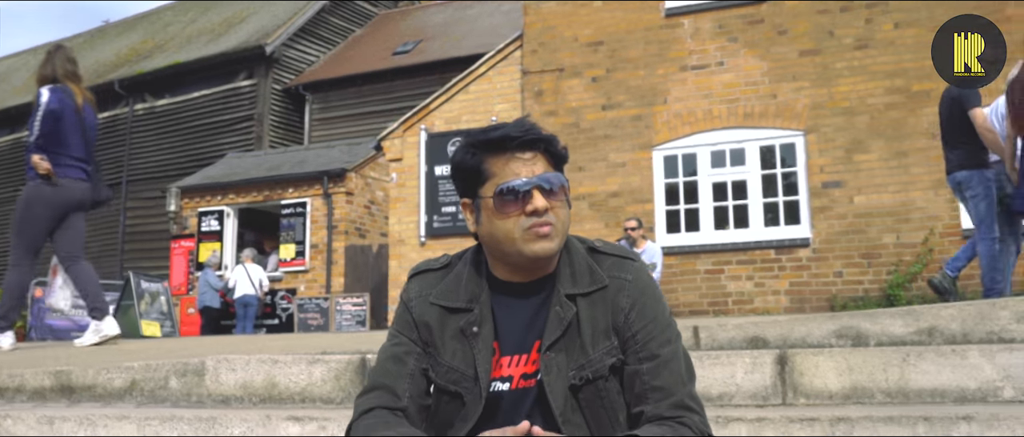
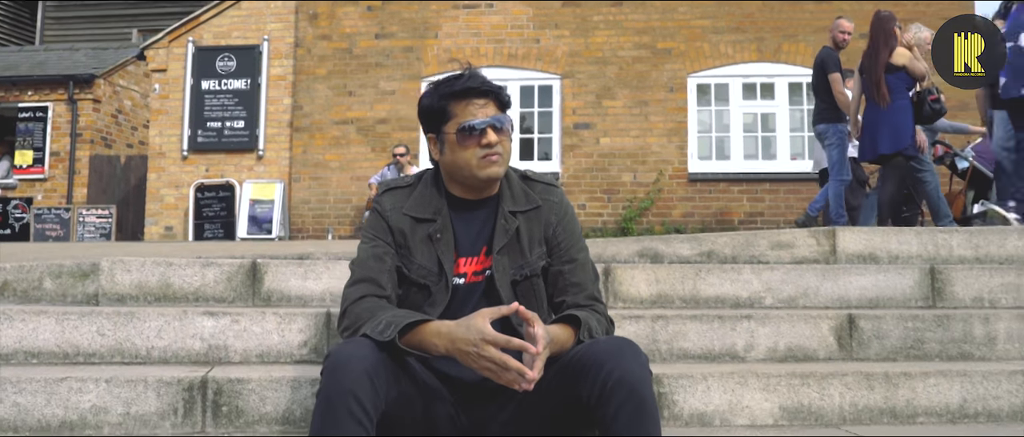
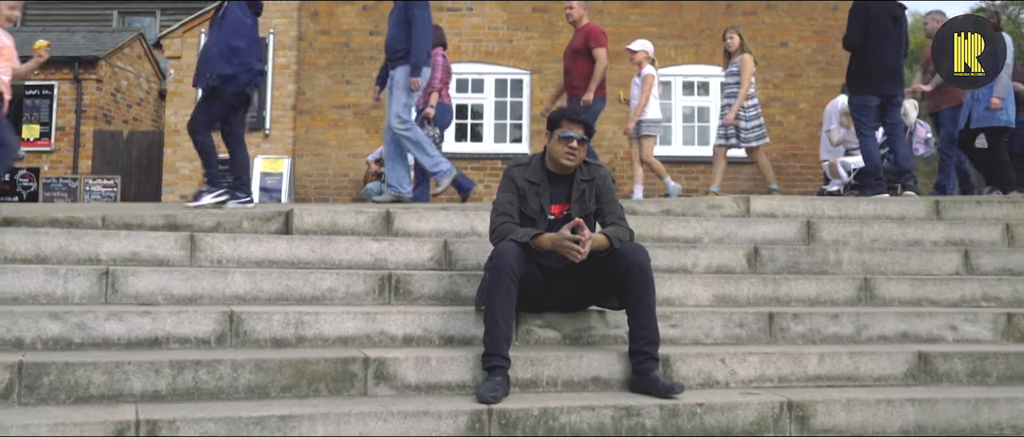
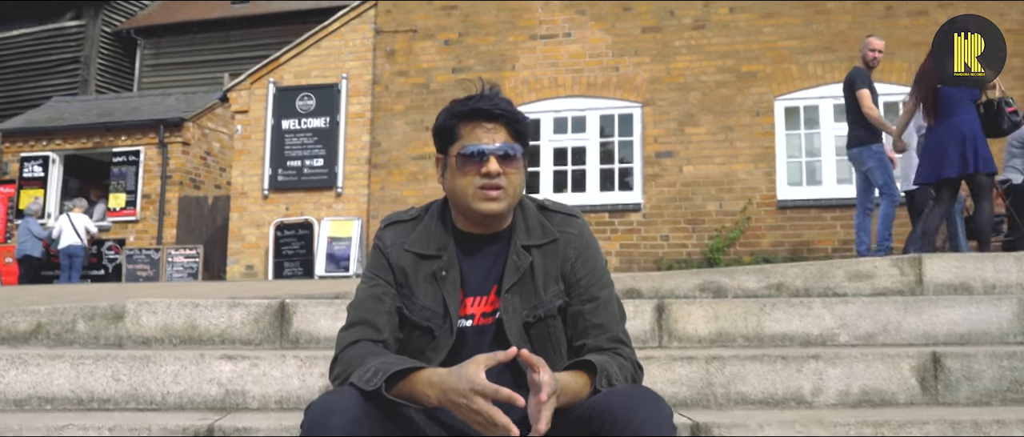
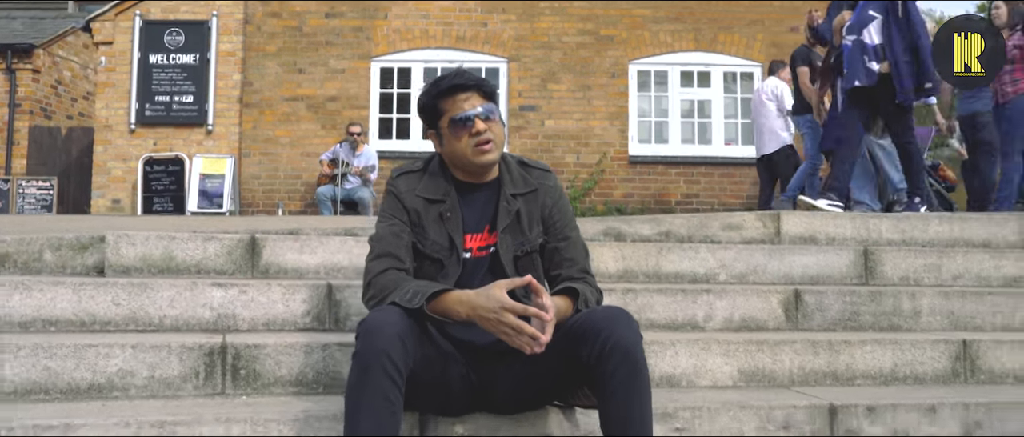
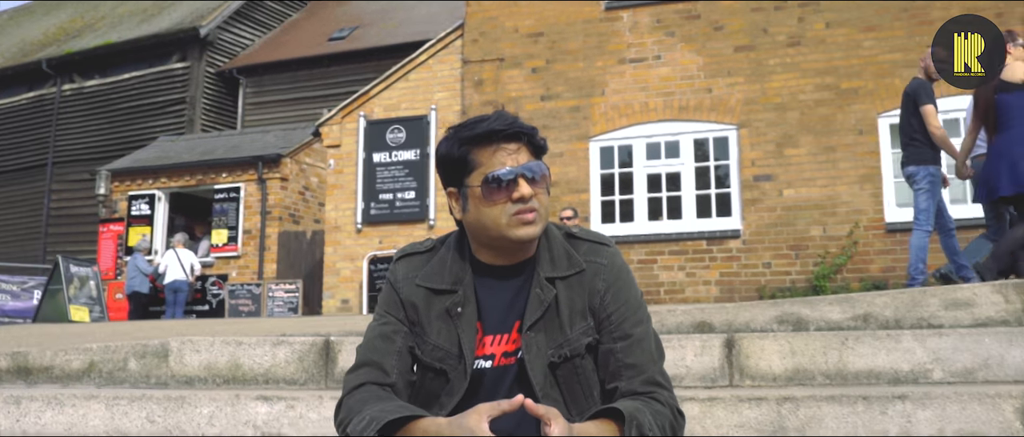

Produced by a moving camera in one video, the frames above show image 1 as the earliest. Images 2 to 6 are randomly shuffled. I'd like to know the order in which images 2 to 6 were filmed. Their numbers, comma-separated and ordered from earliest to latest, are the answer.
6, 4, 2, 5, 3
